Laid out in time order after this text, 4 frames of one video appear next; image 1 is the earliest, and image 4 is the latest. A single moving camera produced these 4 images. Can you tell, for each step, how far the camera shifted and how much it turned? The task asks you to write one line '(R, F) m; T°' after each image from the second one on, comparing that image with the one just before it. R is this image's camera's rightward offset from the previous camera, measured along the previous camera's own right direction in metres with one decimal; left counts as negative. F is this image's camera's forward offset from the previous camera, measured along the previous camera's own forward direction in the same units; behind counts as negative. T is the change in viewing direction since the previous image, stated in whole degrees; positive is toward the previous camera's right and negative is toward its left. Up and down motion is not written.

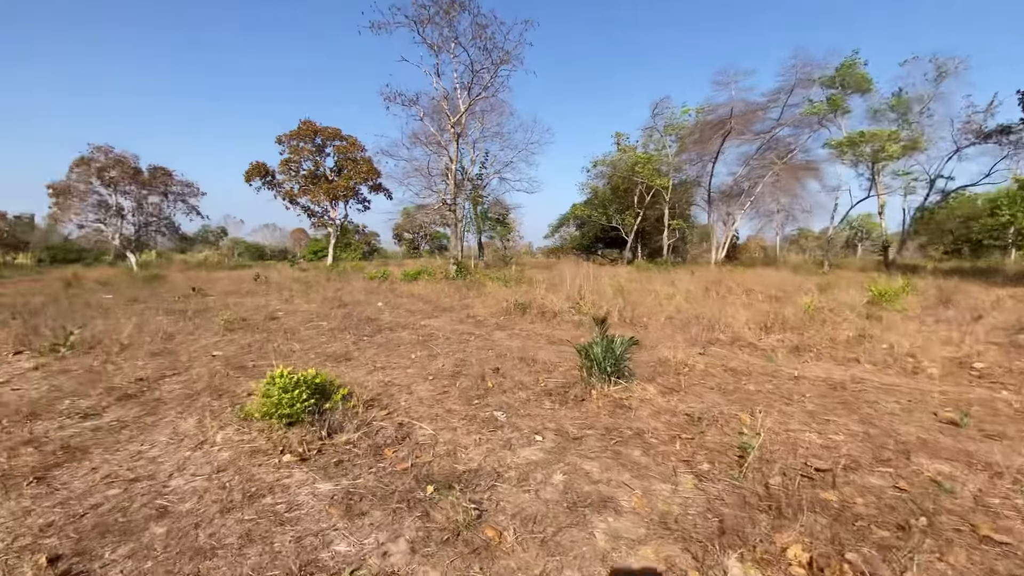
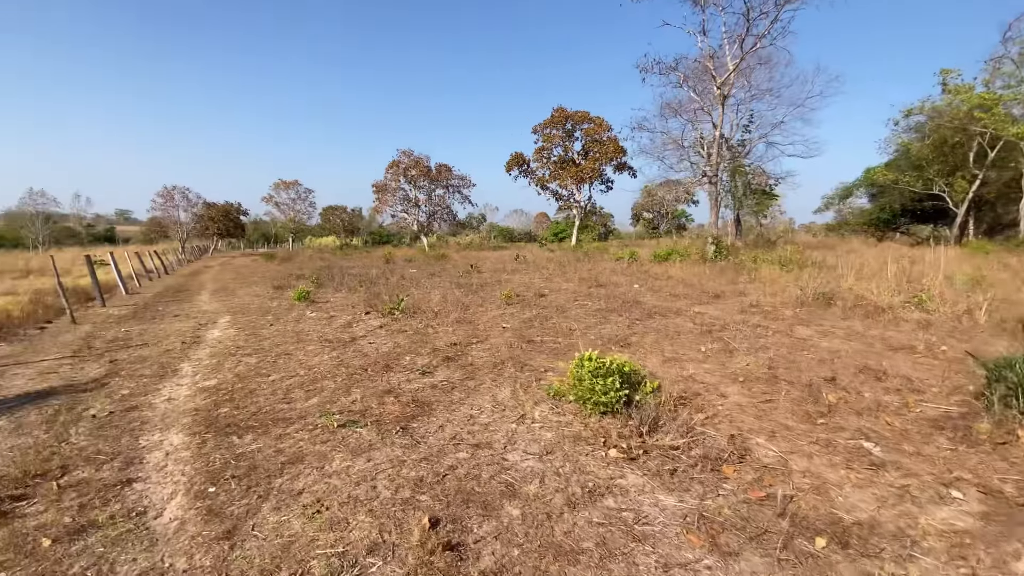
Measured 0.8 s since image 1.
(-0.8, +0.4) m; -28°
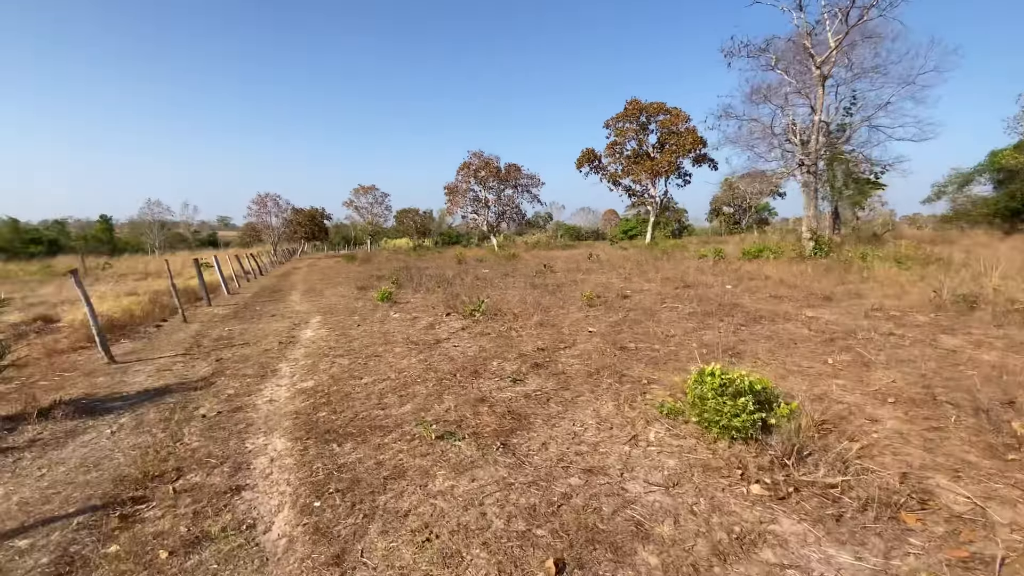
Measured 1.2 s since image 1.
(-0.3, +0.3) m; -8°
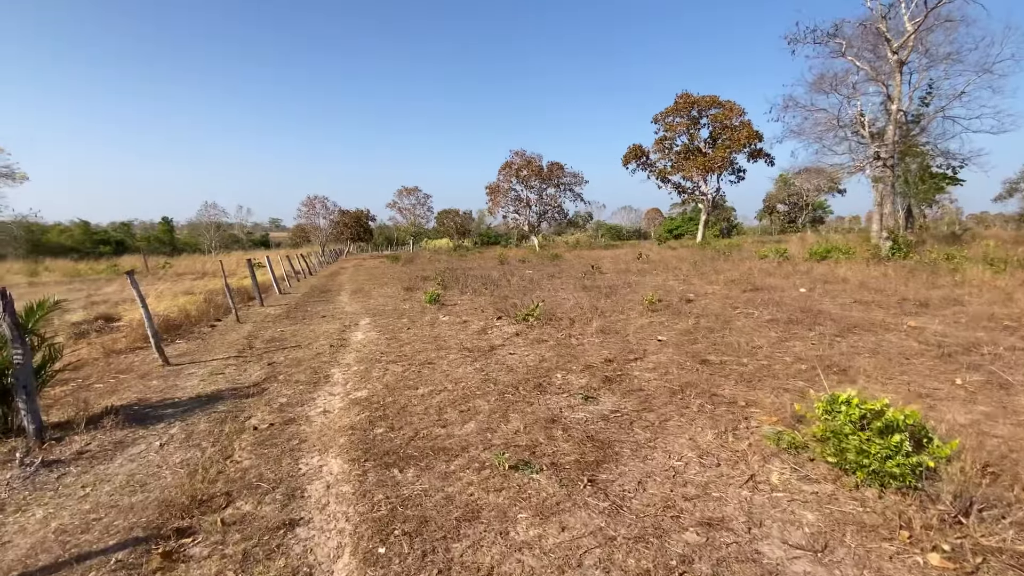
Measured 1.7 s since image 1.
(-0.3, +0.5) m; -5°
